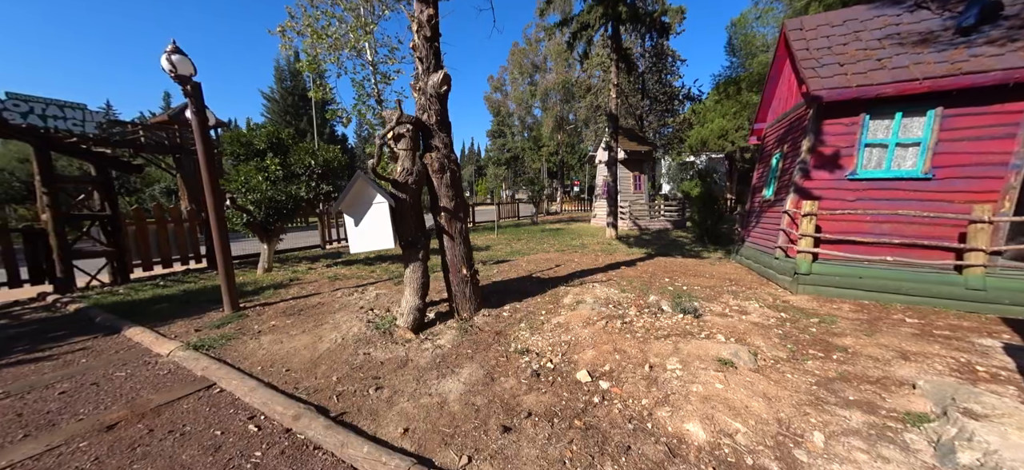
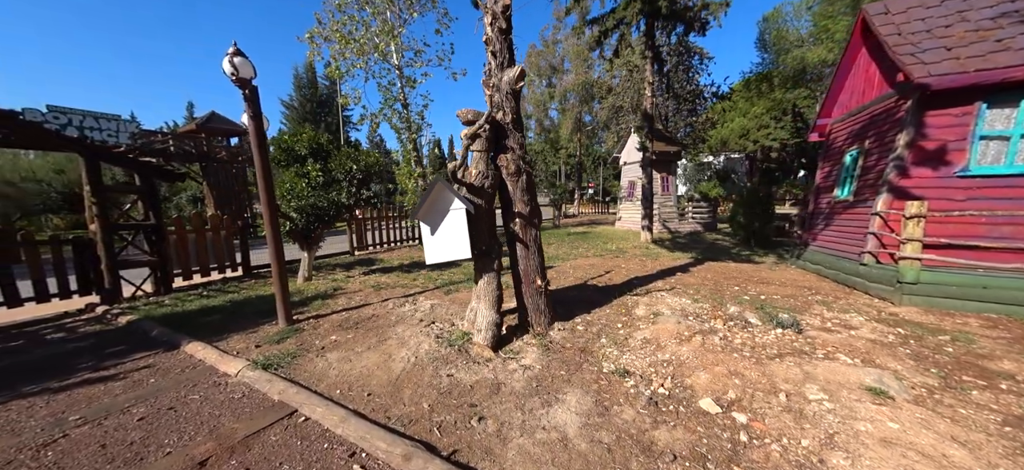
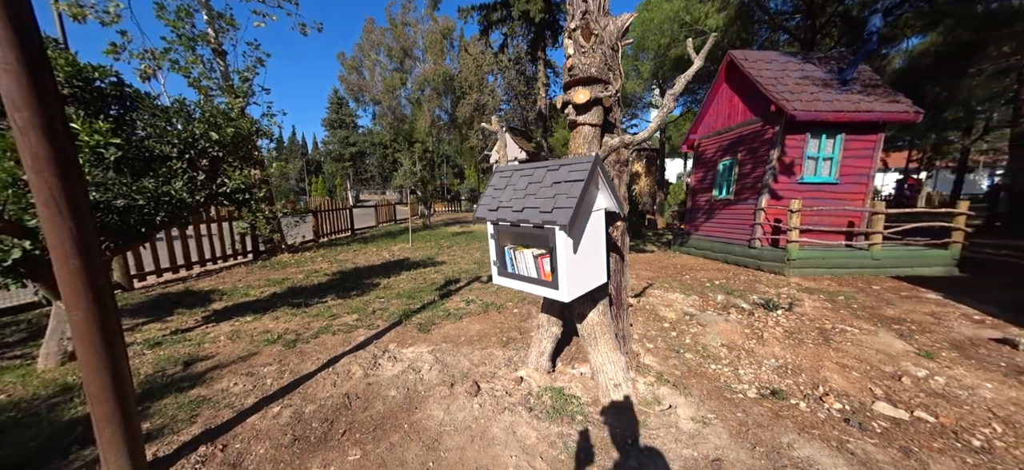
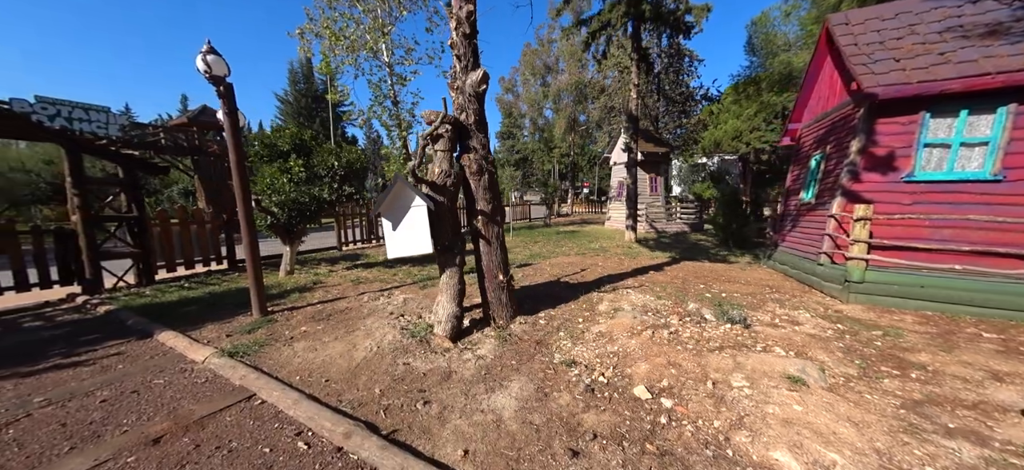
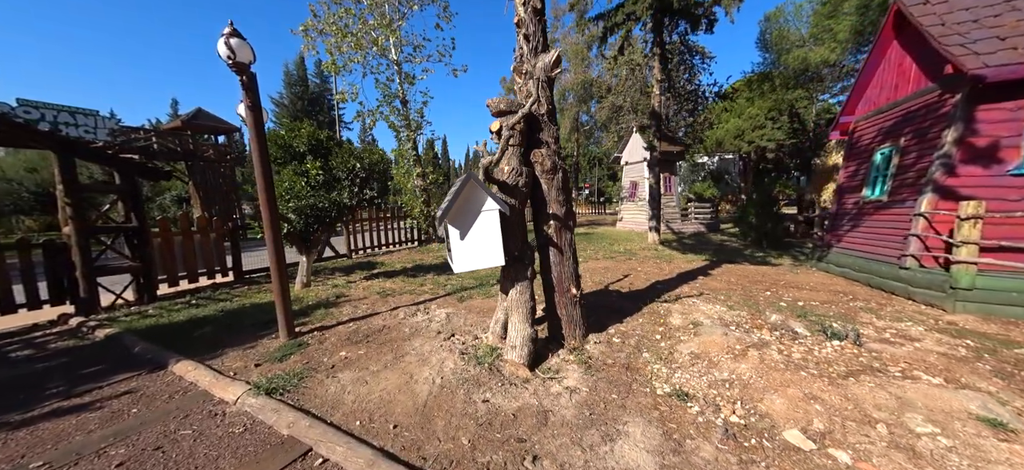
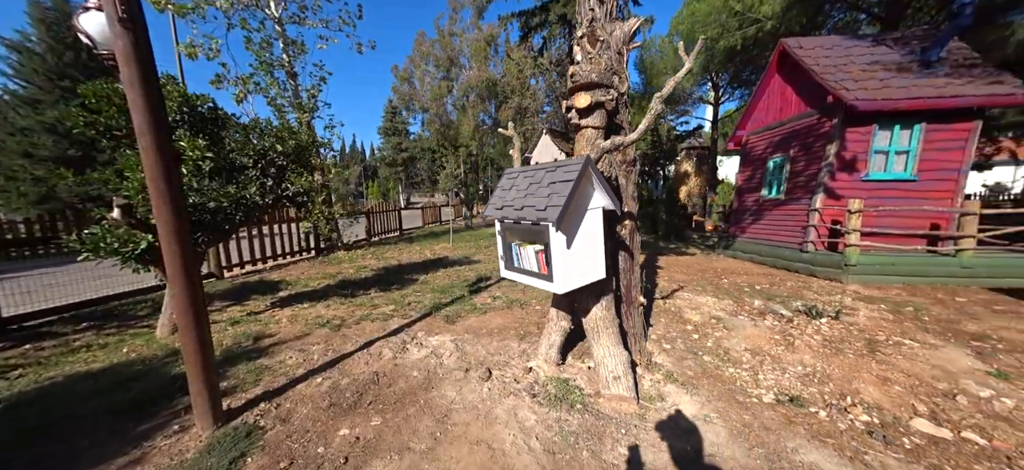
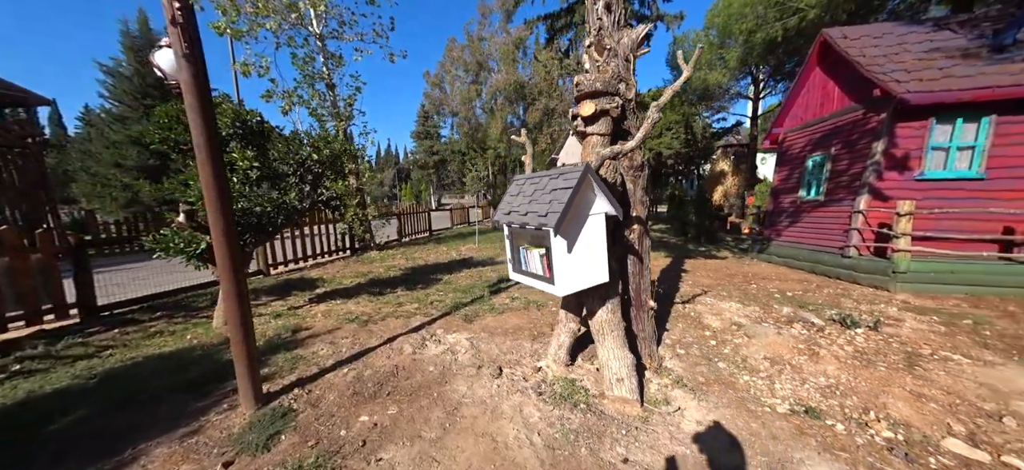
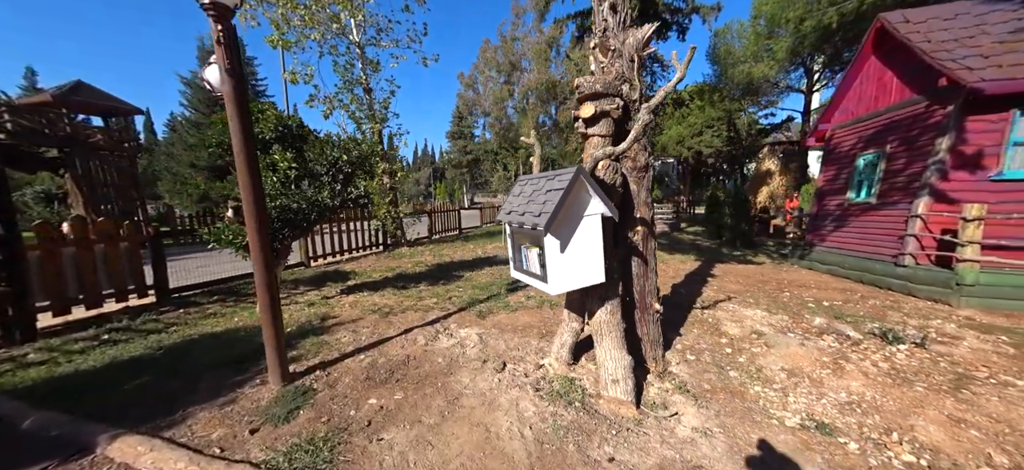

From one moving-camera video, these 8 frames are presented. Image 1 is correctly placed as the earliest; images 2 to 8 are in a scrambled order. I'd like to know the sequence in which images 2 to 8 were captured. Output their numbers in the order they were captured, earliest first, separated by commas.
4, 2, 5, 8, 7, 6, 3
